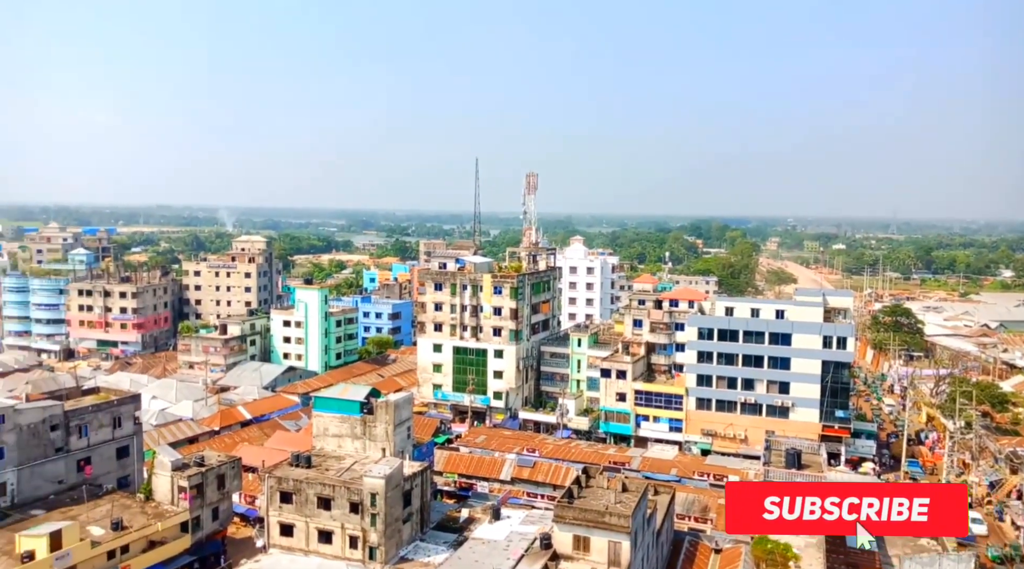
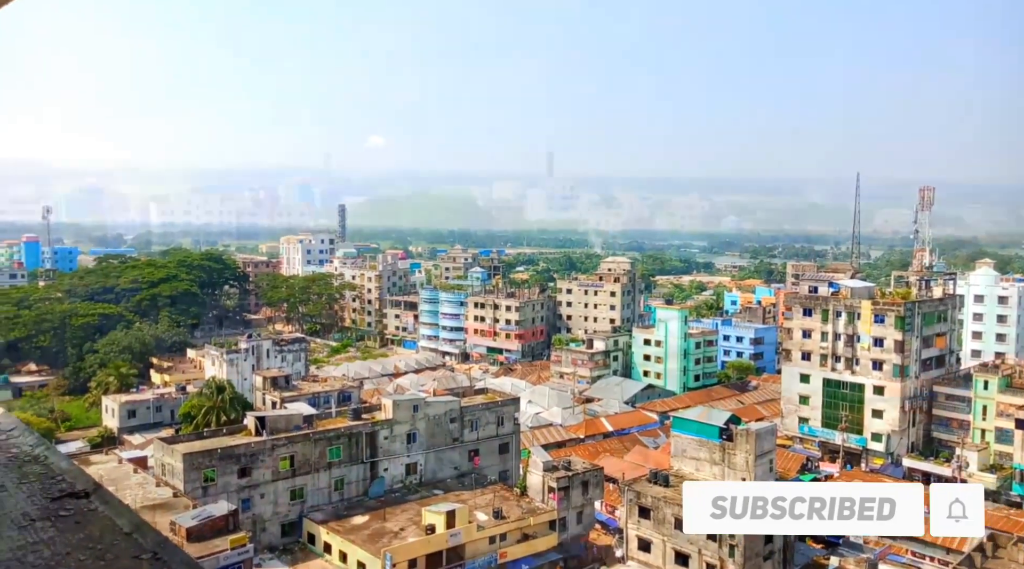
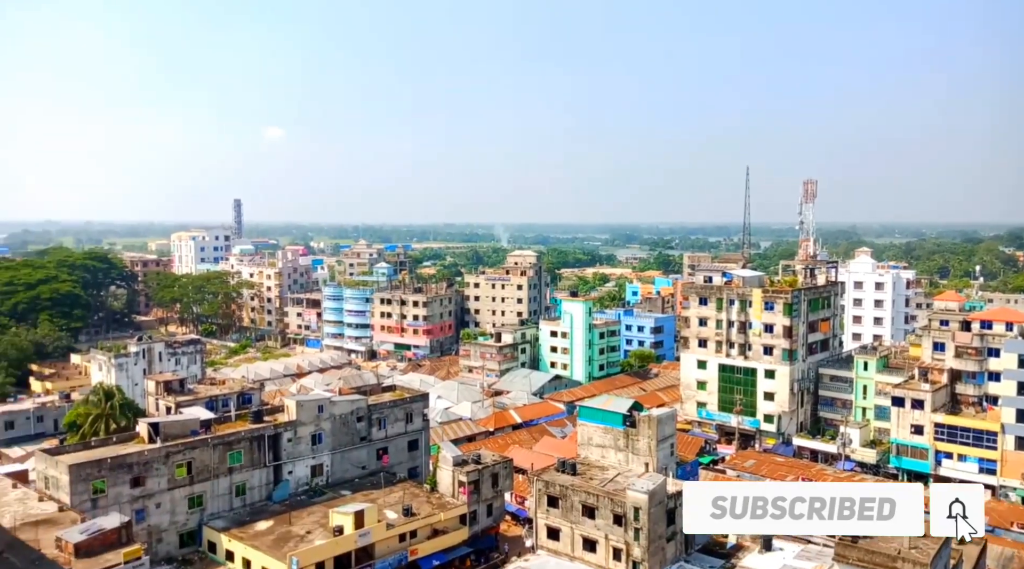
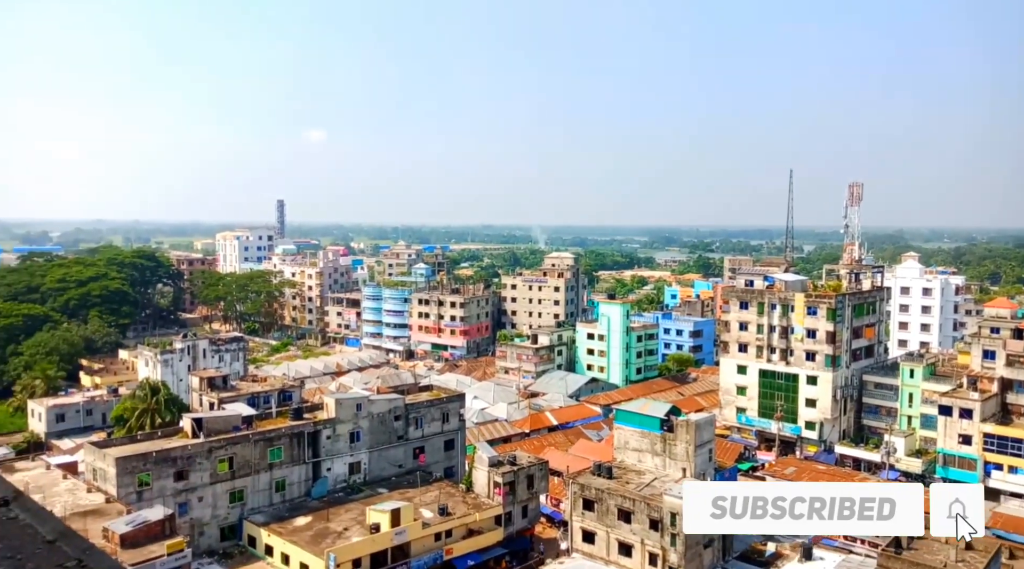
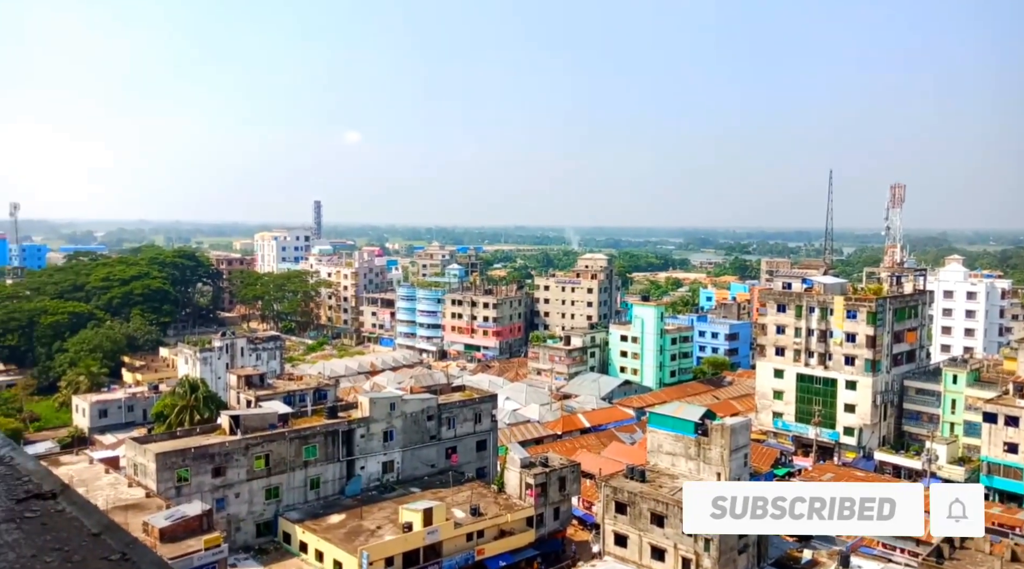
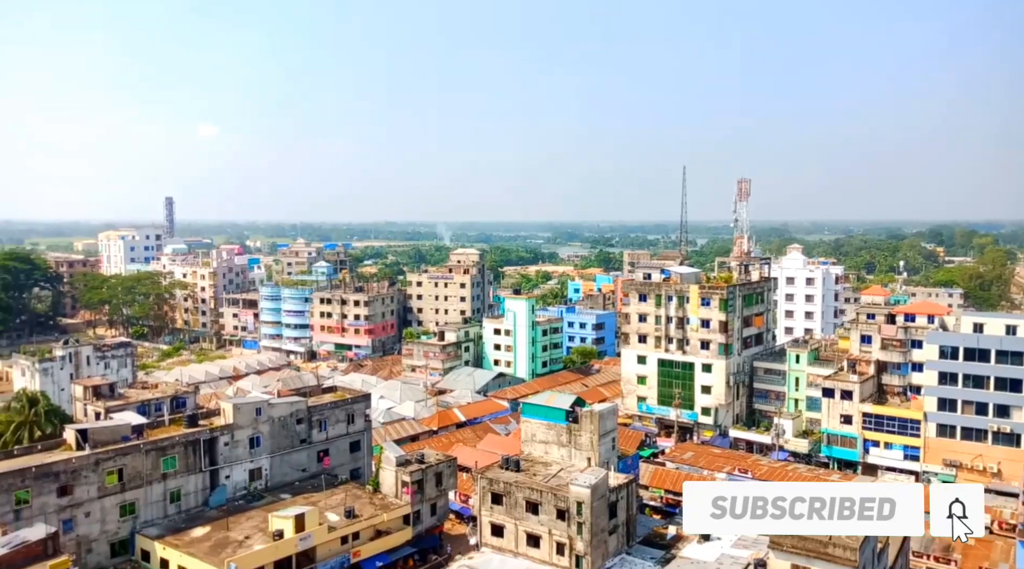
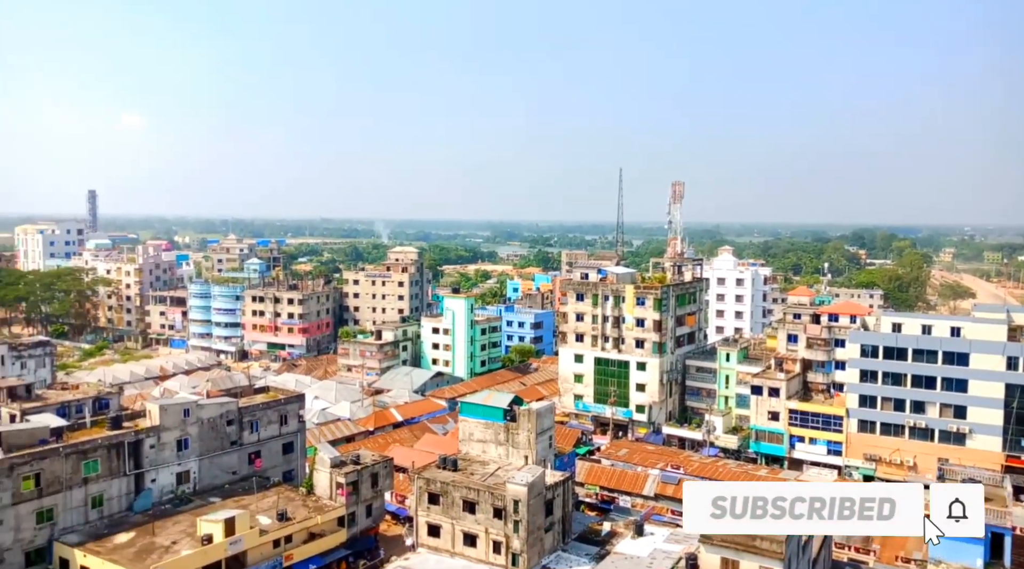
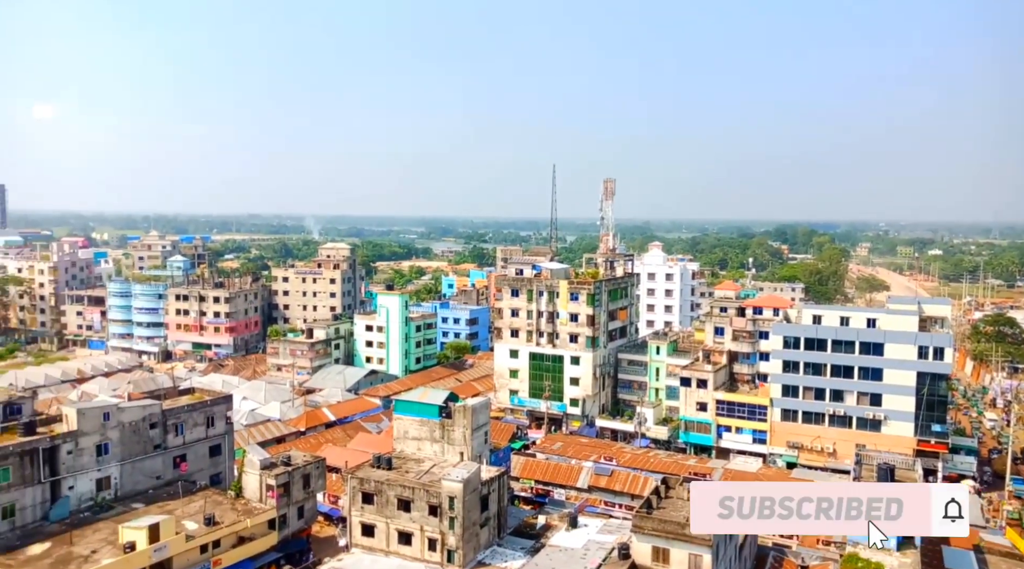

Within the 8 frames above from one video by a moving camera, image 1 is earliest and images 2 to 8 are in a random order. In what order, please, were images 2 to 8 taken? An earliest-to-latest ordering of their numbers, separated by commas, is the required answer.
8, 7, 6, 3, 4, 5, 2
